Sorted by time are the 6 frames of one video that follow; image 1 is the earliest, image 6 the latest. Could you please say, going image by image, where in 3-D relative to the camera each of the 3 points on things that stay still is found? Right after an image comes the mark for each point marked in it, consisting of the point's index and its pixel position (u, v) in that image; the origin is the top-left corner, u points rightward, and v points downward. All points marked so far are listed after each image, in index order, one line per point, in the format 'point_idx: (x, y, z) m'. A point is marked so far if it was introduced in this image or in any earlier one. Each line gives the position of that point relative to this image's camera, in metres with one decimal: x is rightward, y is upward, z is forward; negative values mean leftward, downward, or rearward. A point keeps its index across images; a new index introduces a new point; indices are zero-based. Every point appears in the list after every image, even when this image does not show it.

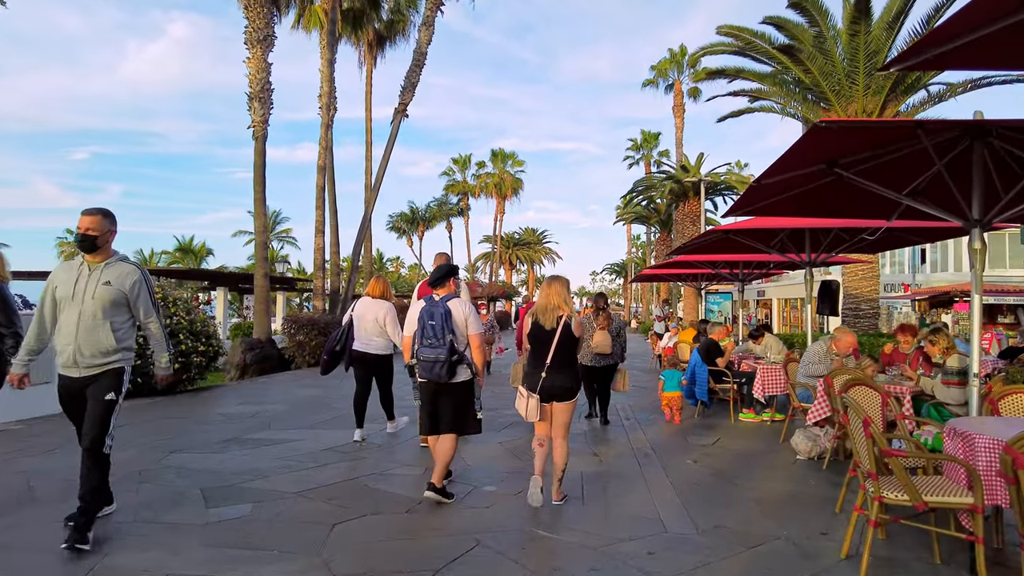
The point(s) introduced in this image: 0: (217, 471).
0: (-2.5, -1.6, +5.5) m
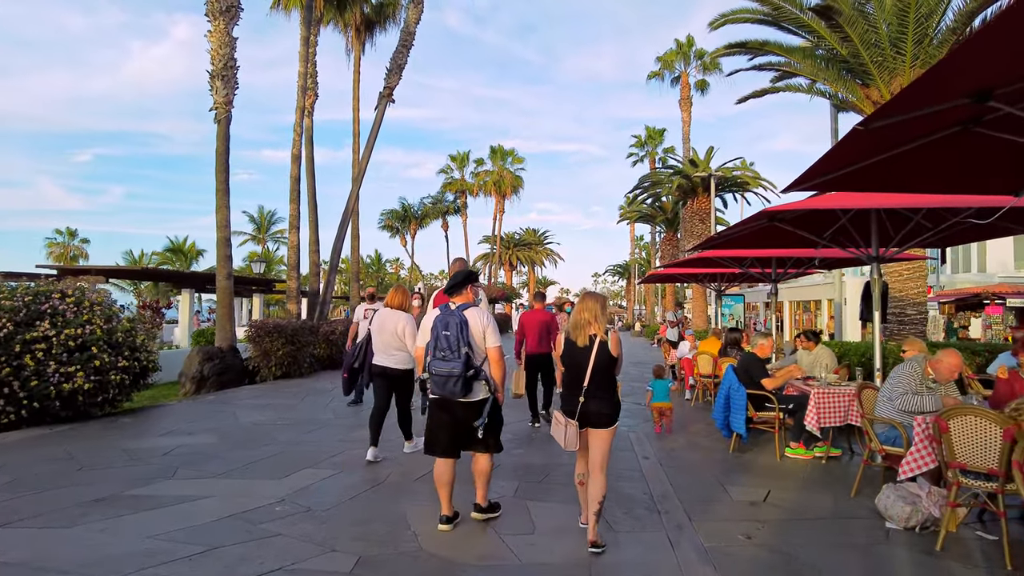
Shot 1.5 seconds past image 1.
0: (-2.7, -1.6, +3.7) m
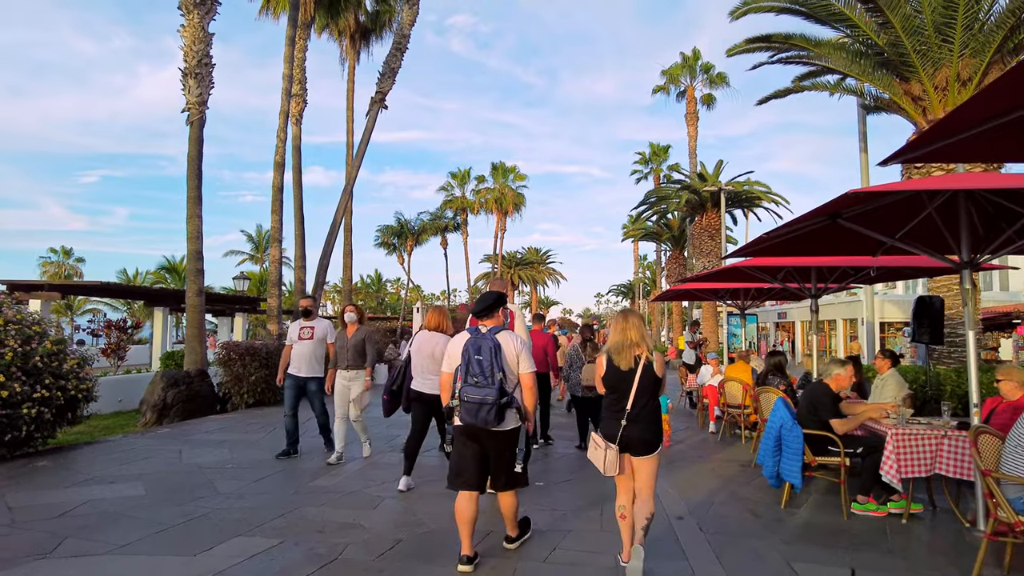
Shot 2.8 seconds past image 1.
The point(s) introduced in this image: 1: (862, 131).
0: (-2.7, -1.6, +2.2) m
1: (+8.2, +3.7, +15.3) m
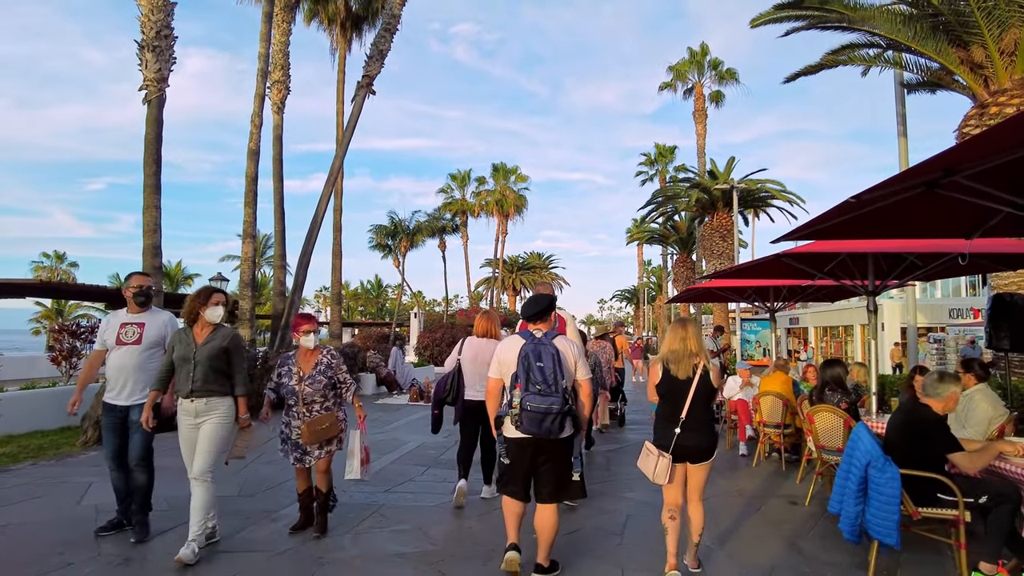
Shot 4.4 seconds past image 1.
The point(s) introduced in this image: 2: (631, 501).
0: (-2.8, -1.5, +0.6) m
1: (+8.1, +3.7, +13.7) m
2: (+1.2, -2.2, +6.8) m
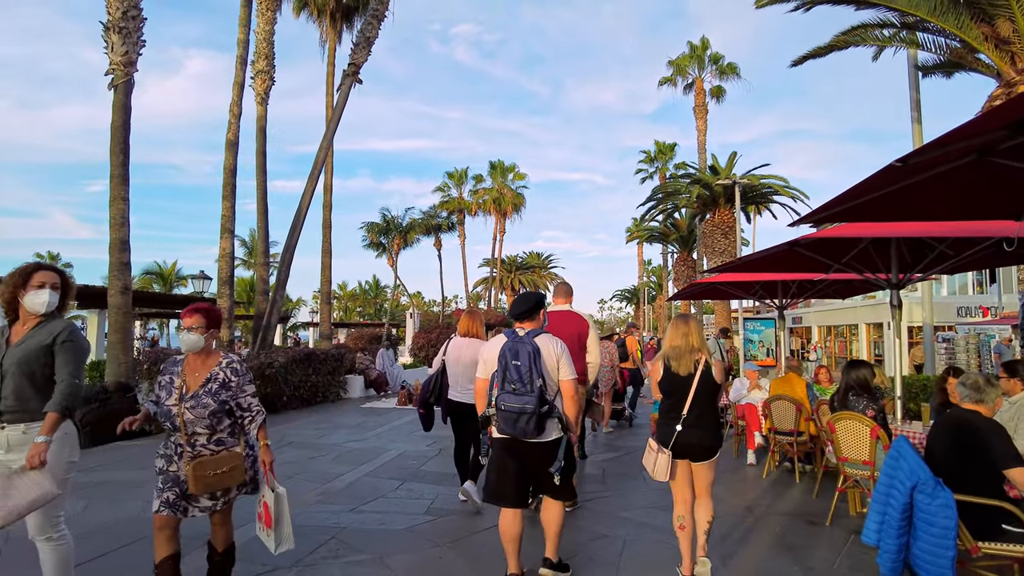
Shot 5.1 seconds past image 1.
0: (-3.0, -1.4, -0.2) m
1: (+7.9, +3.7, +12.9) m
2: (+1.1, -2.1, +6.0) m
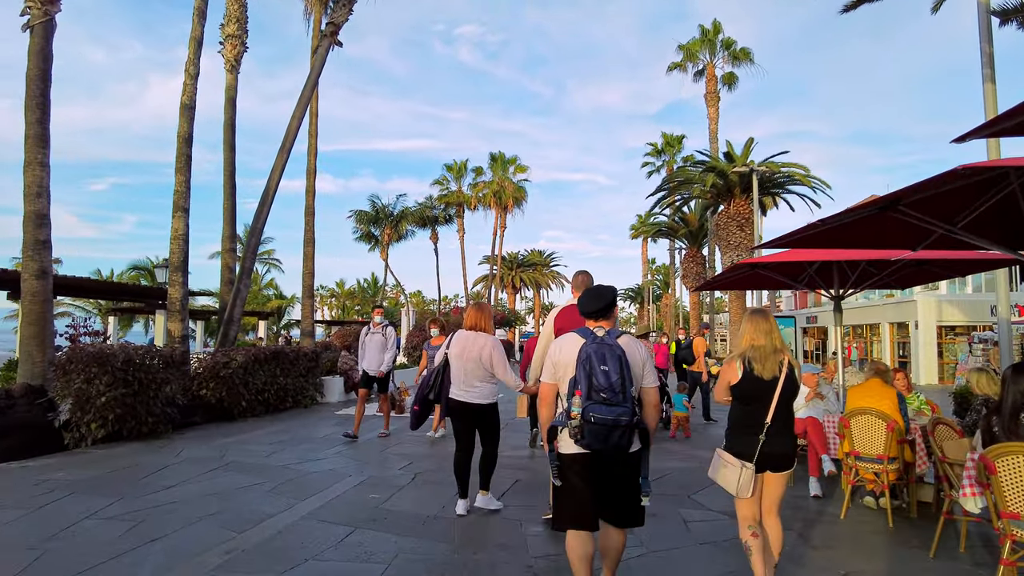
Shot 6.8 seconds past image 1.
0: (-3.1, -1.2, -2.2) m
1: (+7.9, +3.9, +10.9) m
2: (+1.0, -1.9, +4.0) m
